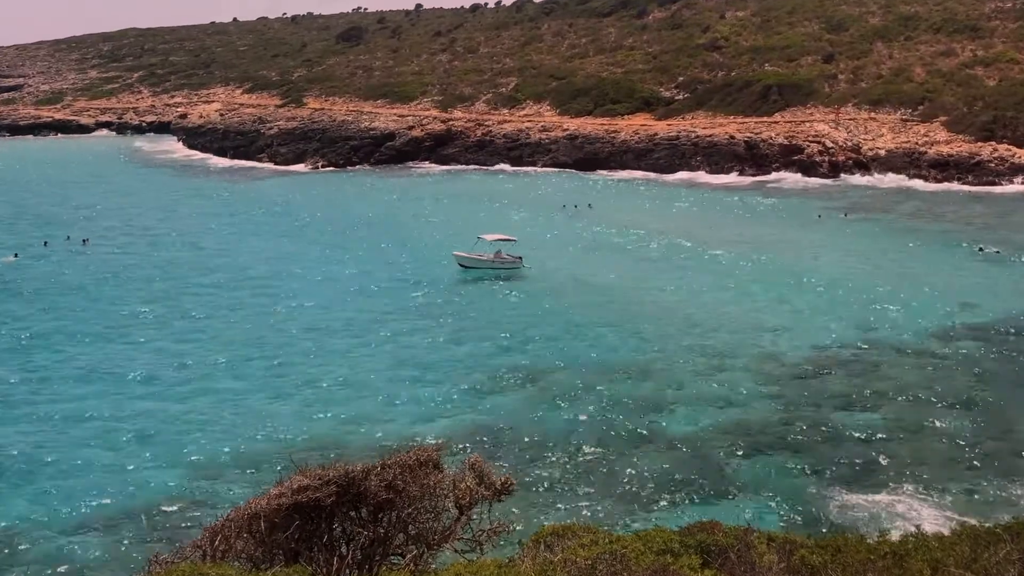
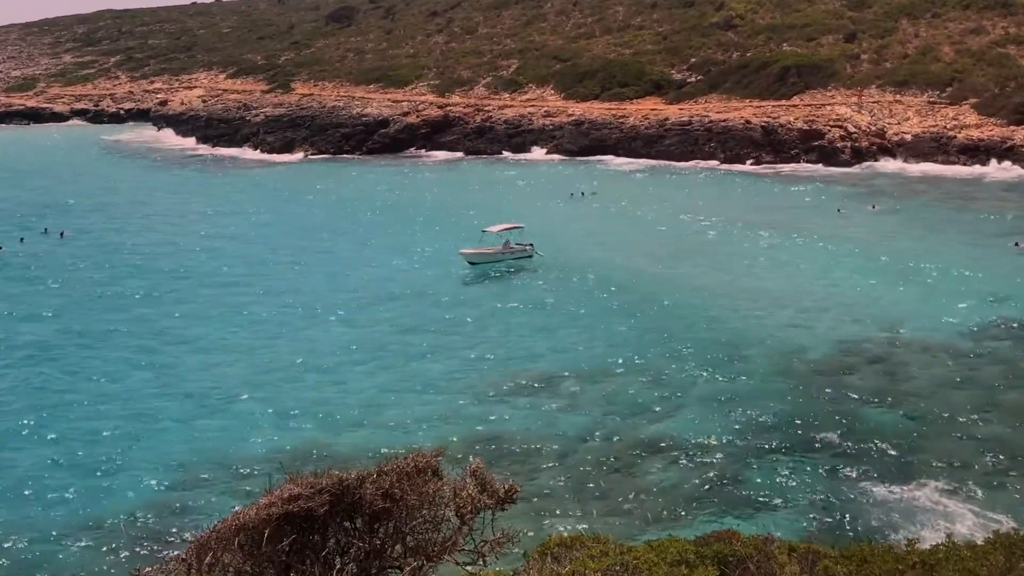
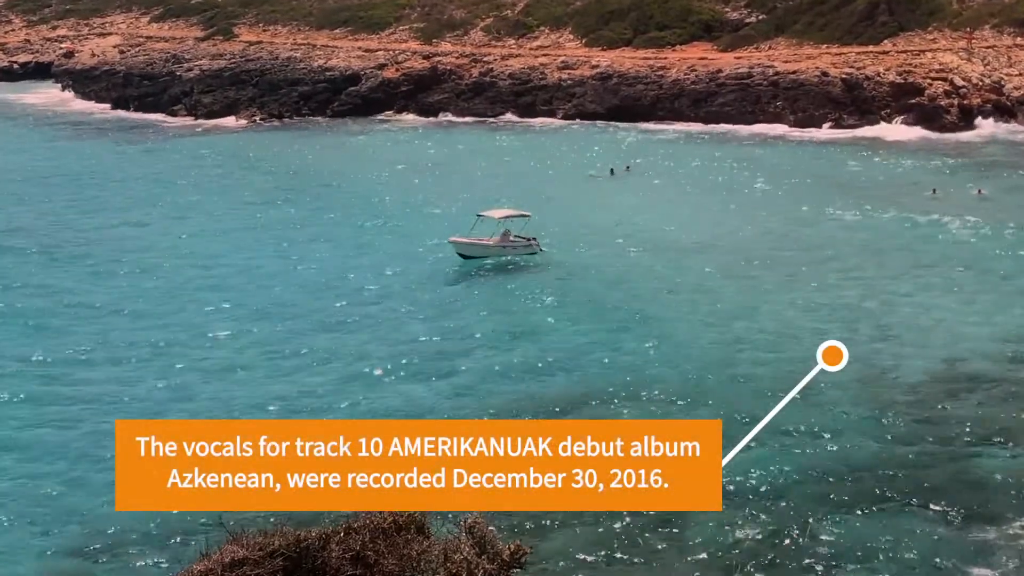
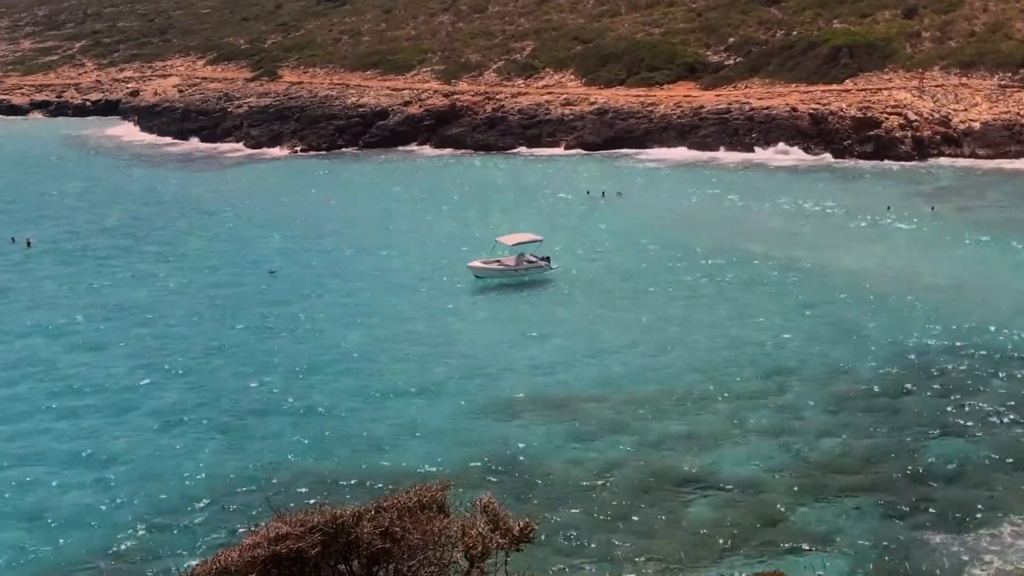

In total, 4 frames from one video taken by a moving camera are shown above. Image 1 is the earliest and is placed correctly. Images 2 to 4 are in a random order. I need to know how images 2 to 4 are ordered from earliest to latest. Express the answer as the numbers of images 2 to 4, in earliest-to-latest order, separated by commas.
2, 4, 3
